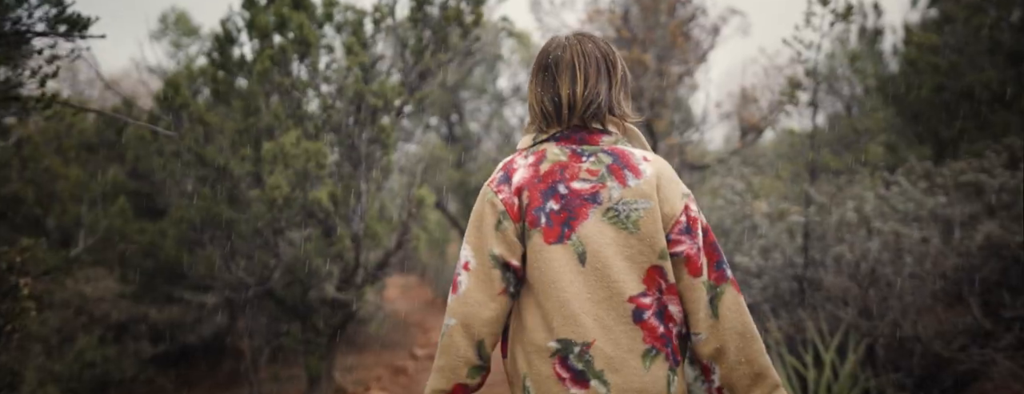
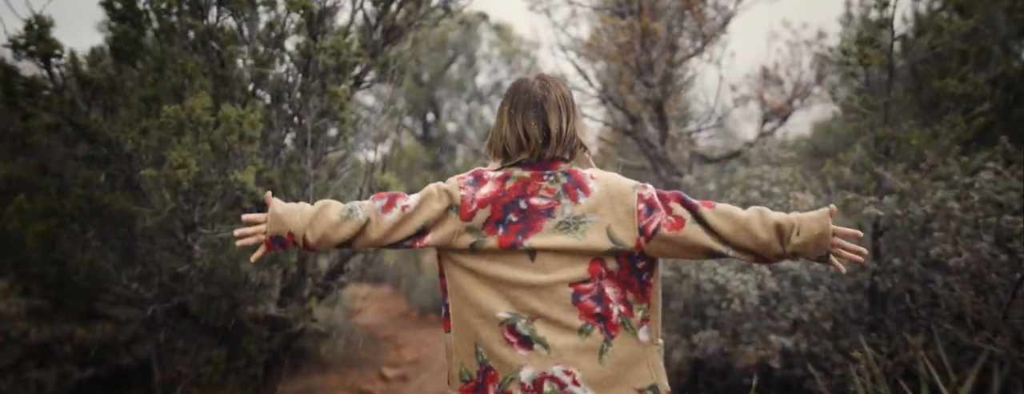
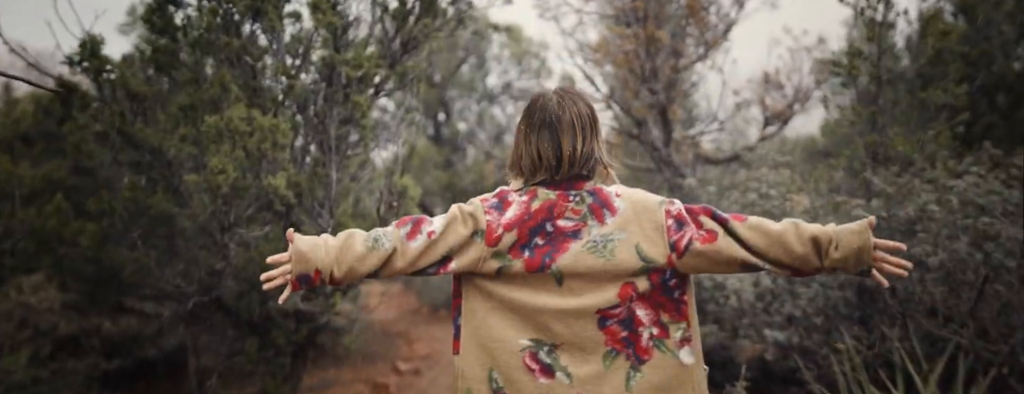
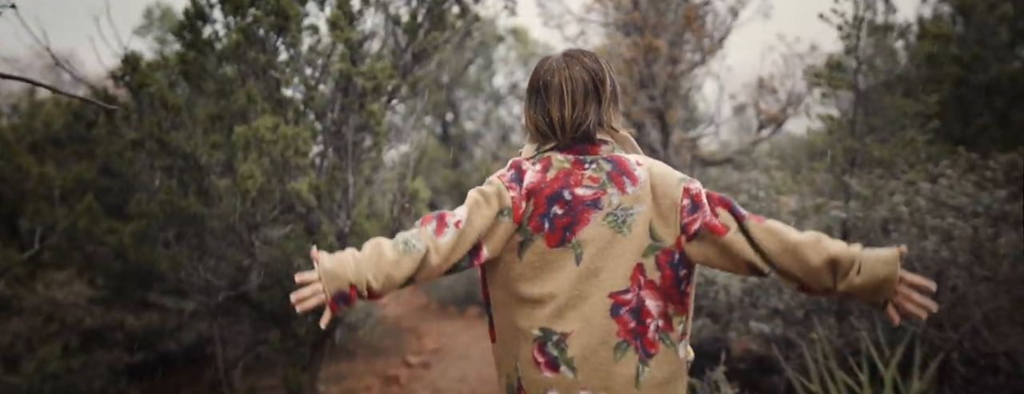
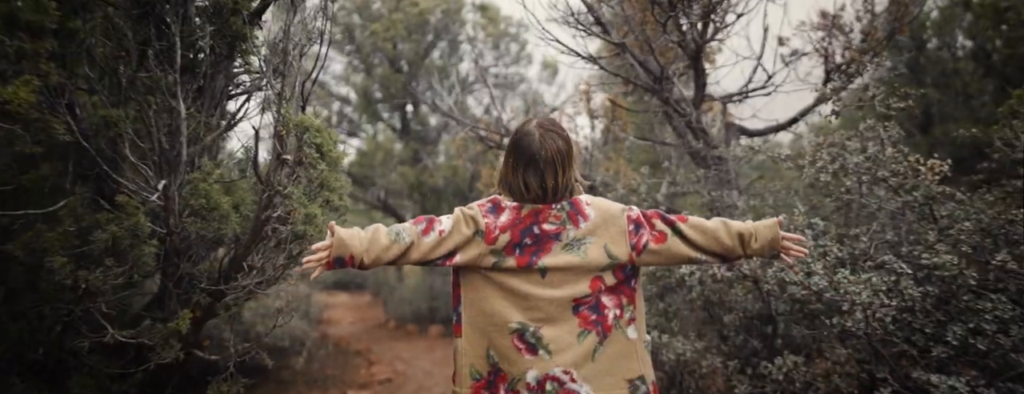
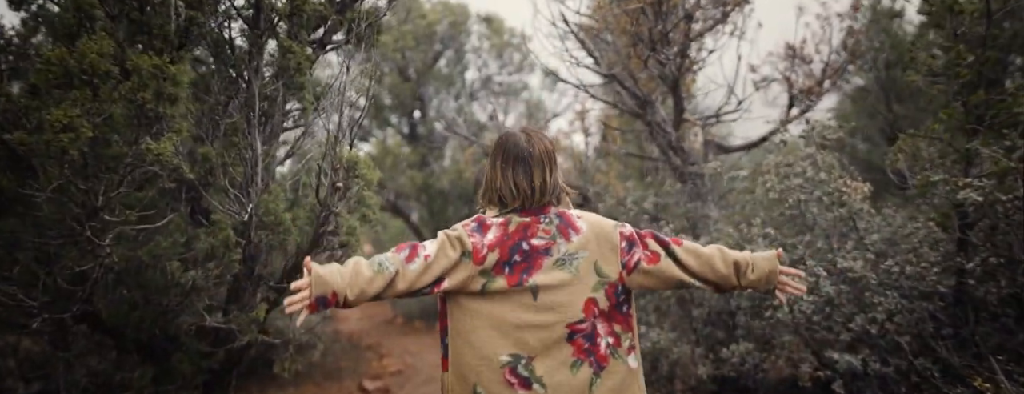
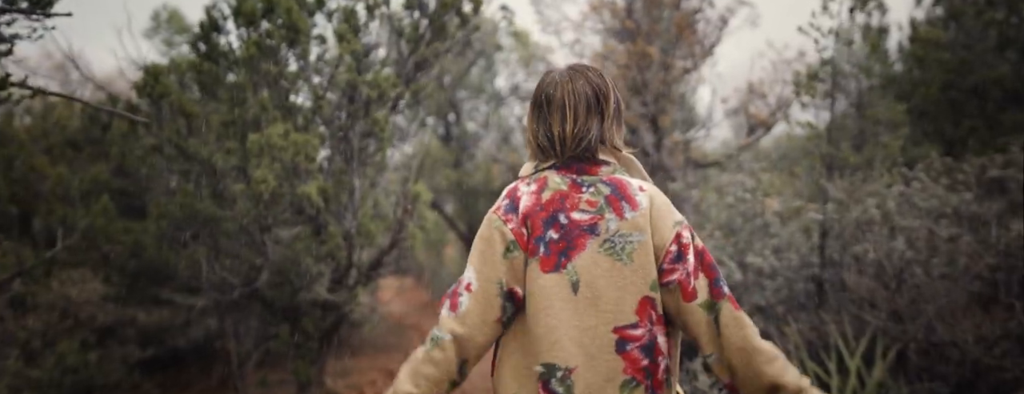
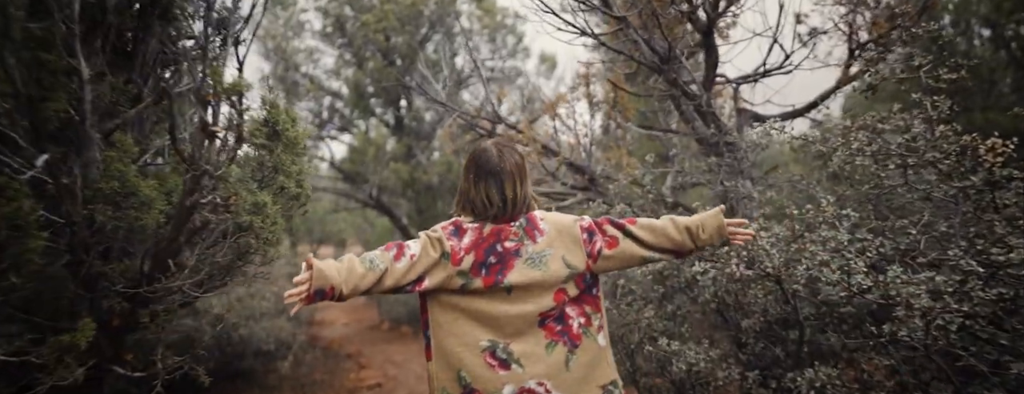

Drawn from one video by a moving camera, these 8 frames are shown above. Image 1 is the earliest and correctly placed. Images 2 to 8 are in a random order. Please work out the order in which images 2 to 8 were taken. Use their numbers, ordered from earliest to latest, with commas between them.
7, 4, 3, 2, 6, 5, 8
